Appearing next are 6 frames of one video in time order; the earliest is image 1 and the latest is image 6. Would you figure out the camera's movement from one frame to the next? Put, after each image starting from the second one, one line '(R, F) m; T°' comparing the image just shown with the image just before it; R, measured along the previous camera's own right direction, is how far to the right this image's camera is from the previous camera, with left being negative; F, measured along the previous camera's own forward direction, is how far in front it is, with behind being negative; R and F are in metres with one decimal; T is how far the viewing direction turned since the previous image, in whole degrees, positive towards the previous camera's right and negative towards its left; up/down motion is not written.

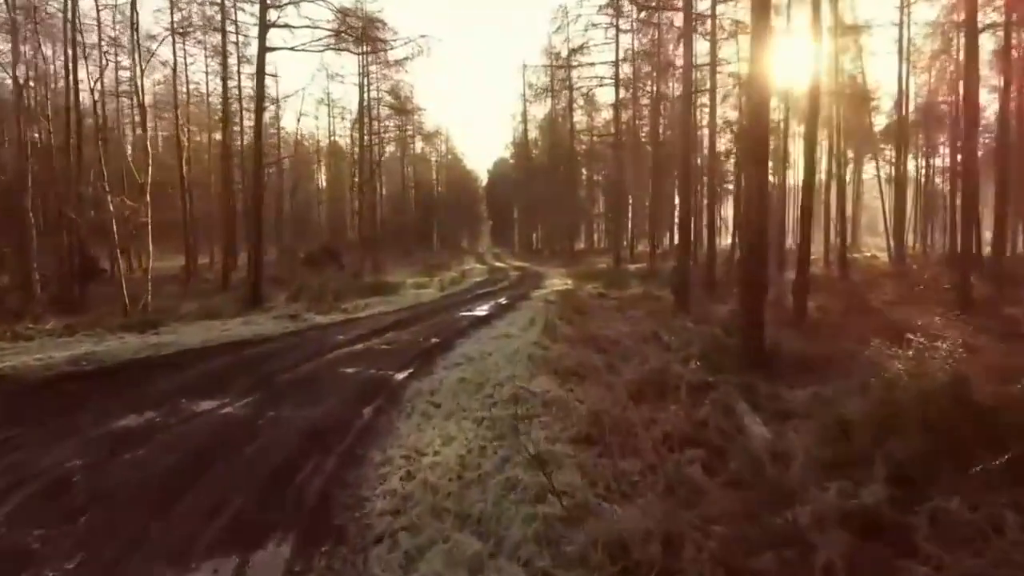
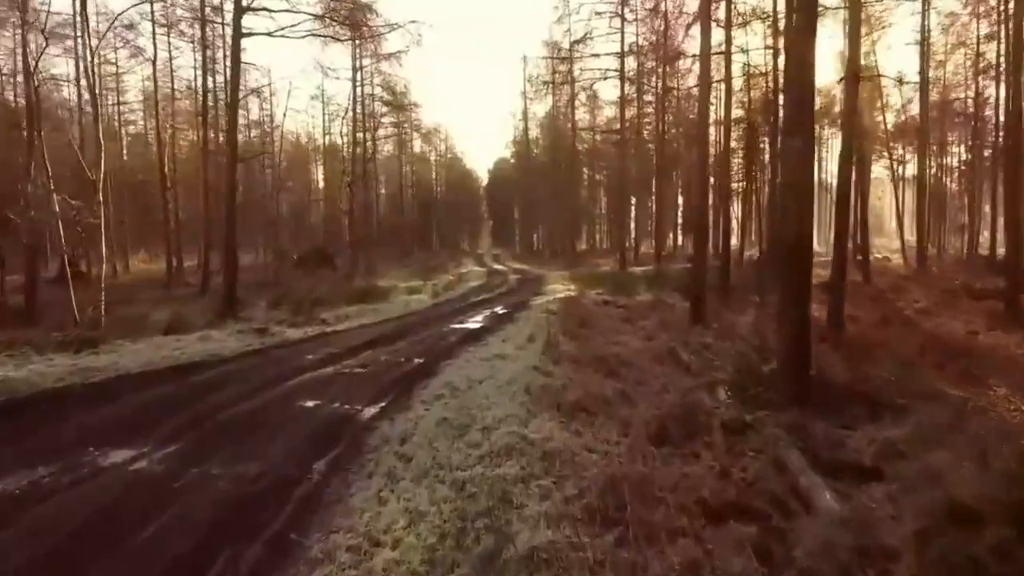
(+0.1, +1.9) m; 0°
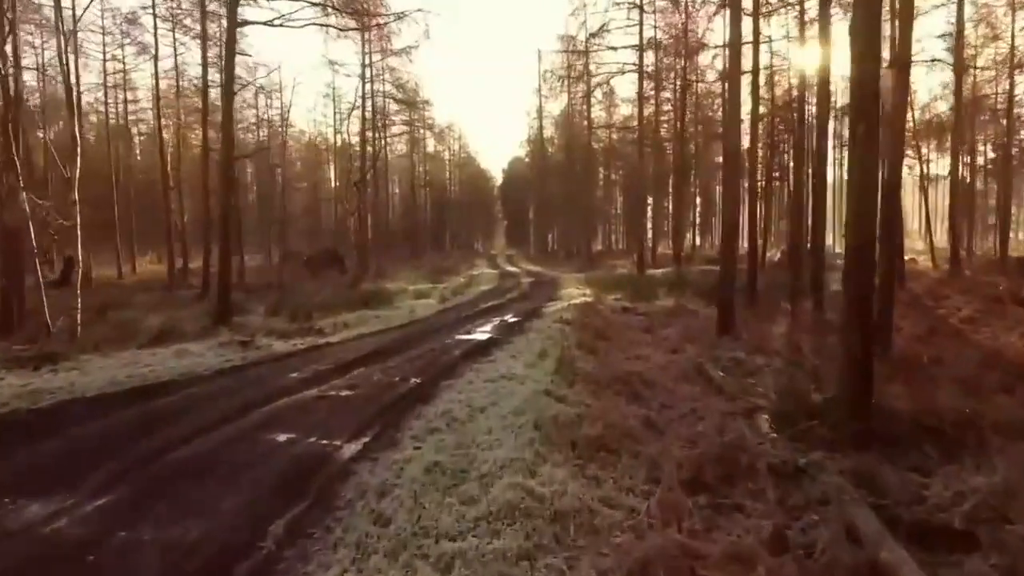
(+0.1, +1.3) m; -1°
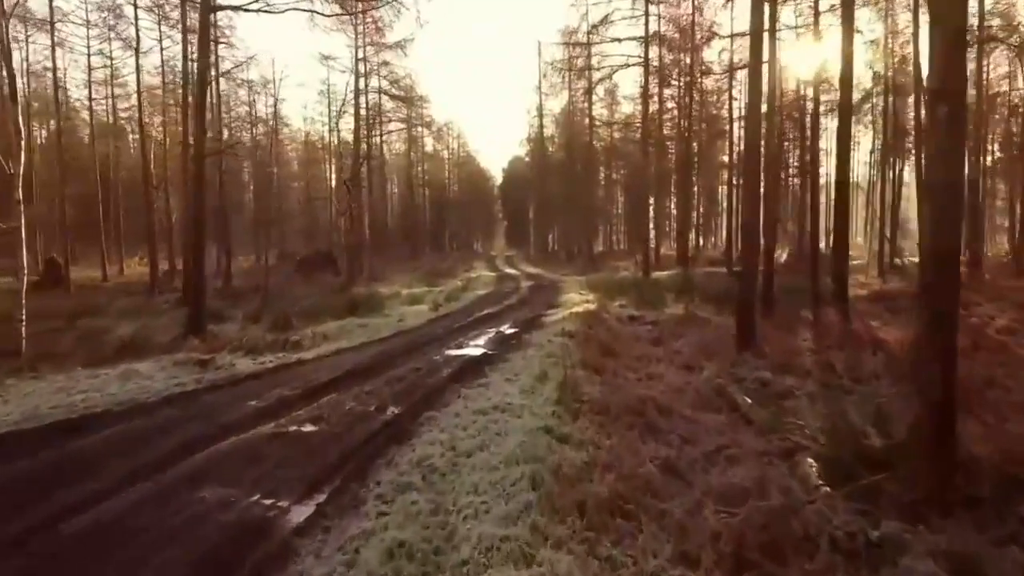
(+0.1, +1.5) m; 0°
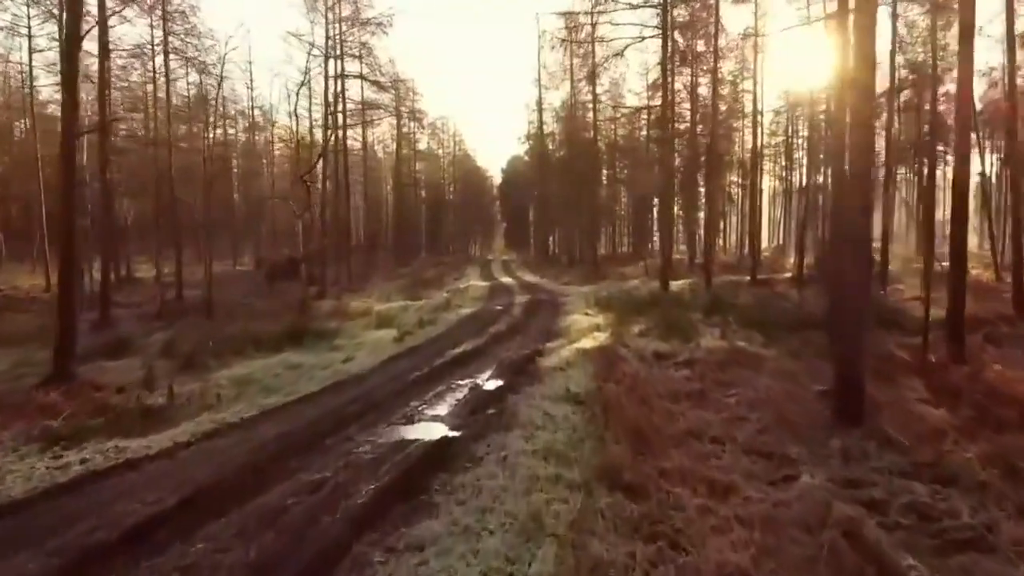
(+0.3, +4.7) m; 0°
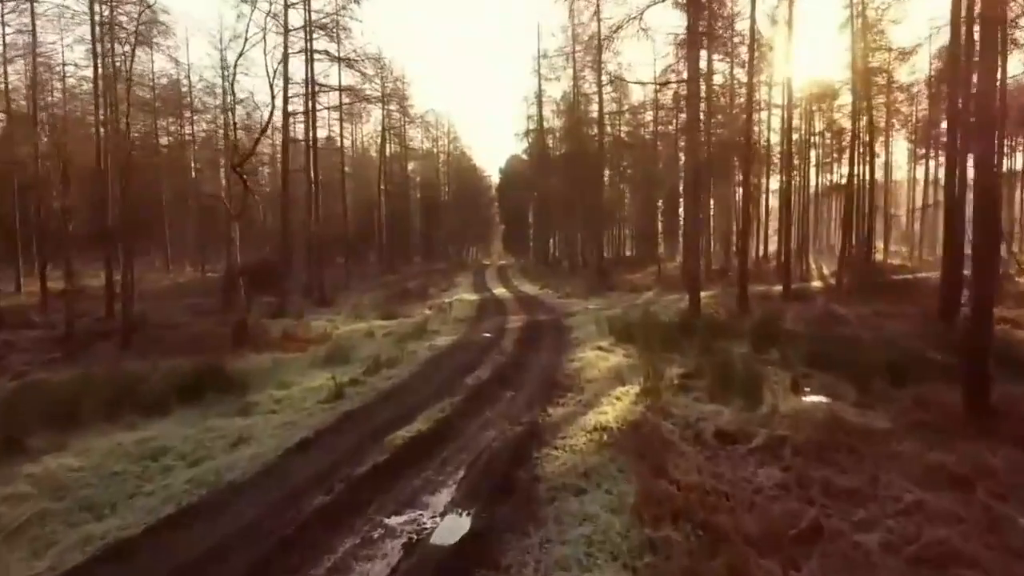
(+0.2, +4.9) m; 0°
